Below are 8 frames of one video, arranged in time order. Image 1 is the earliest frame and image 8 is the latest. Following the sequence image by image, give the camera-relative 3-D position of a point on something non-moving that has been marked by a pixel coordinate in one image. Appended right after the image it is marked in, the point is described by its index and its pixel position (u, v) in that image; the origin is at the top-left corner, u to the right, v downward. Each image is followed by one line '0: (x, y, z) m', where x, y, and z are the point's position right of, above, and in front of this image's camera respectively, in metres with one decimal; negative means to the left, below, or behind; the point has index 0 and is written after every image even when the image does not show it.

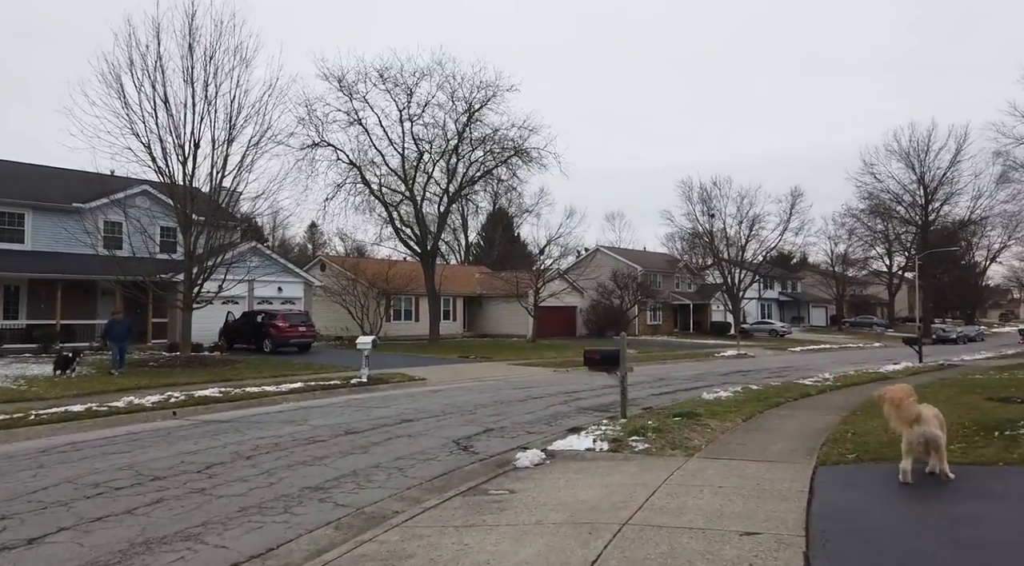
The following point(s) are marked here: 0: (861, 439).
0: (+4.2, -1.9, +8.3) m
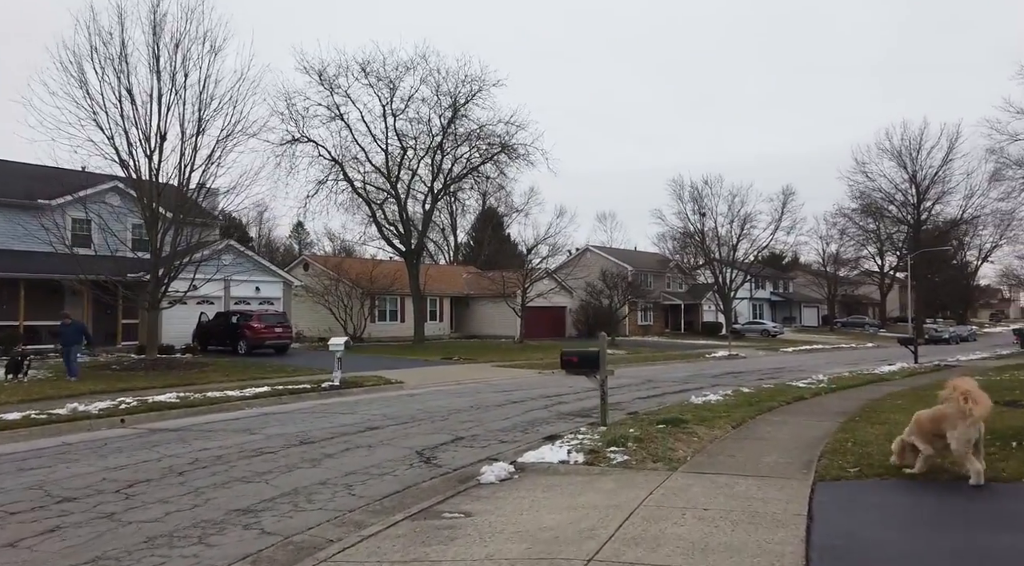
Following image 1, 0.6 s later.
0: (+3.8, -1.8, +7.5) m
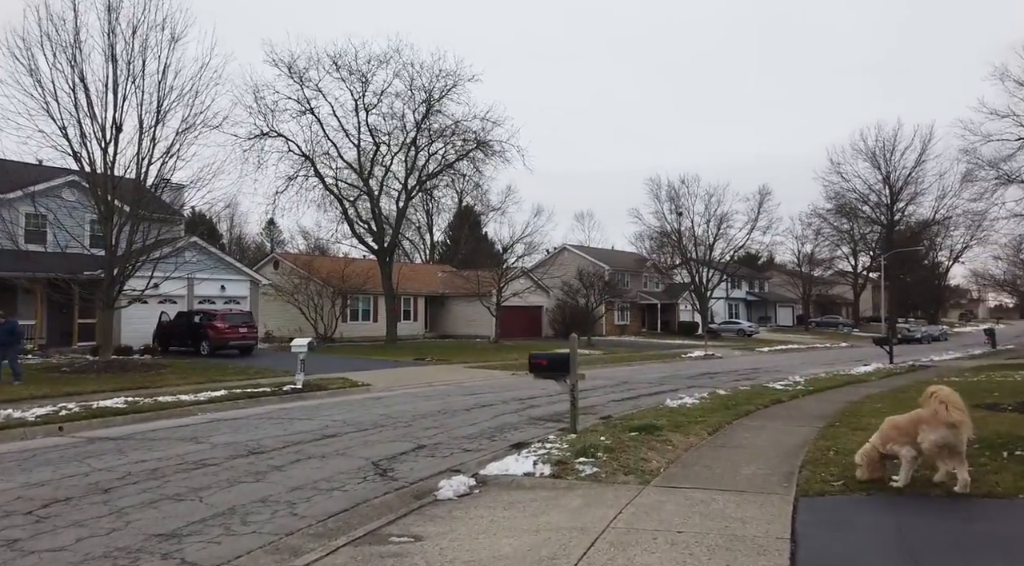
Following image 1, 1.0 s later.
0: (+3.4, -1.8, +7.1) m
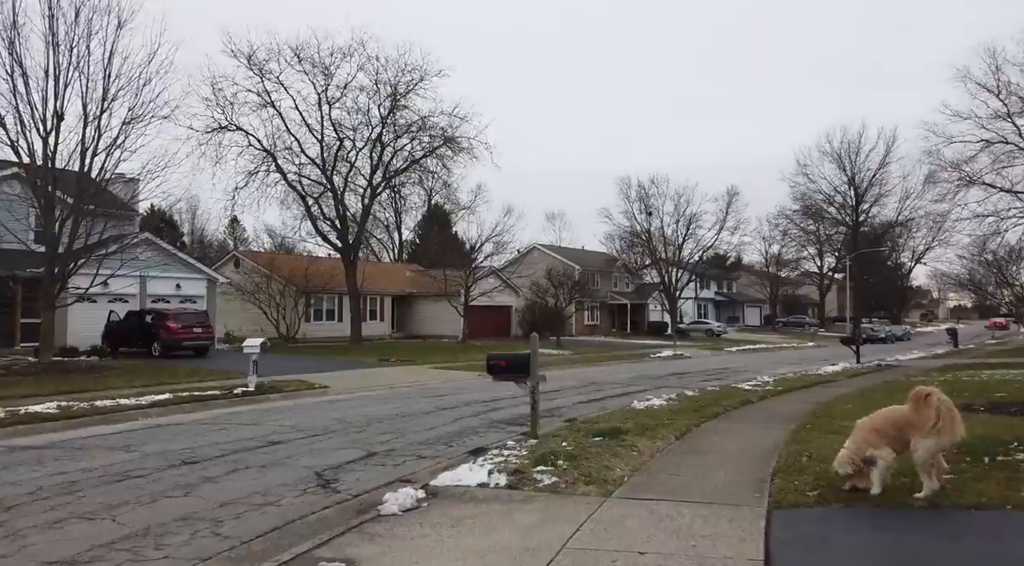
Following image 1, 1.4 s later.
0: (+2.9, -1.8, +6.6) m
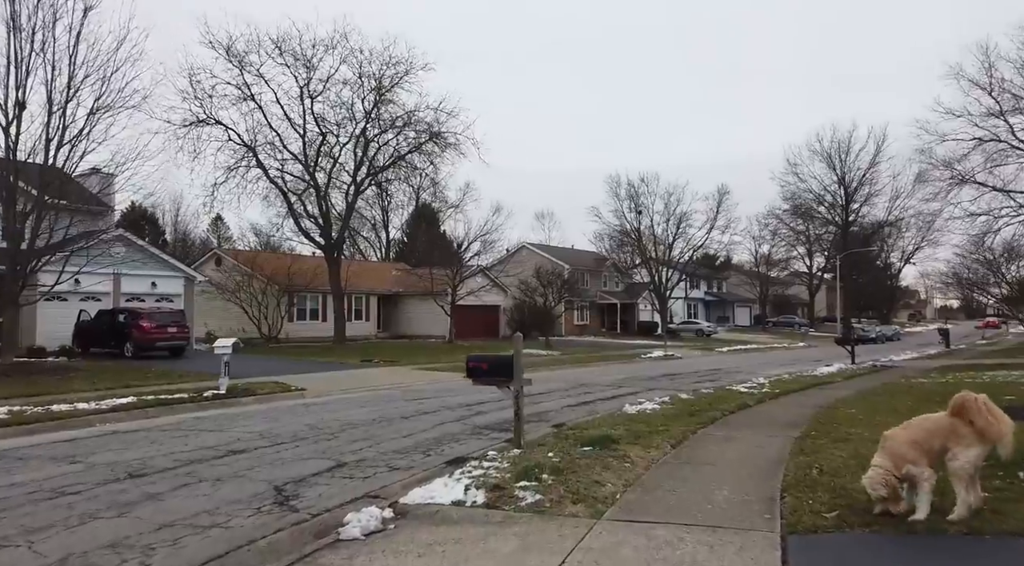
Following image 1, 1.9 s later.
0: (+2.8, -1.7, +6.0) m
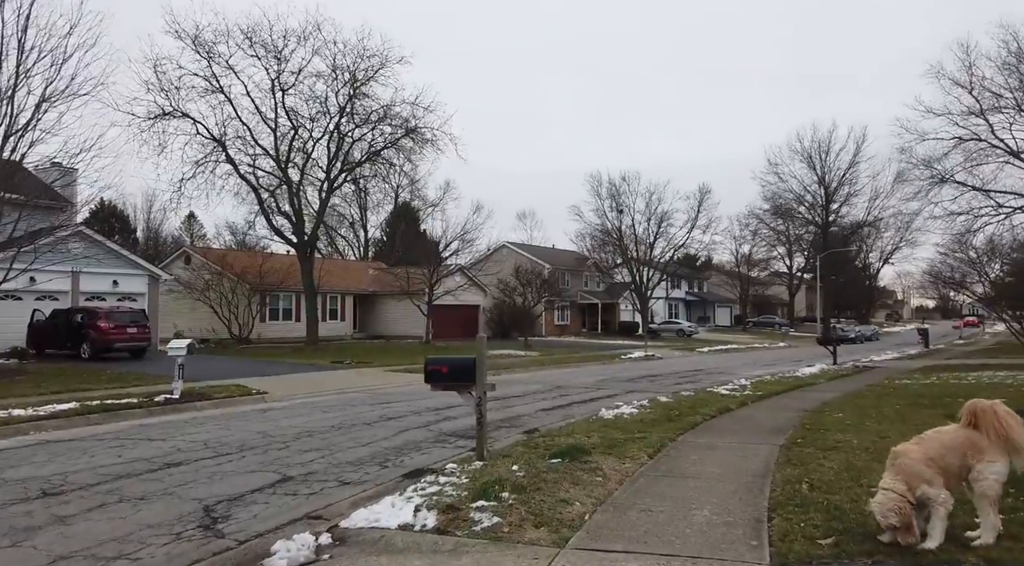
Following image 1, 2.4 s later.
0: (+2.4, -1.7, +5.3) m
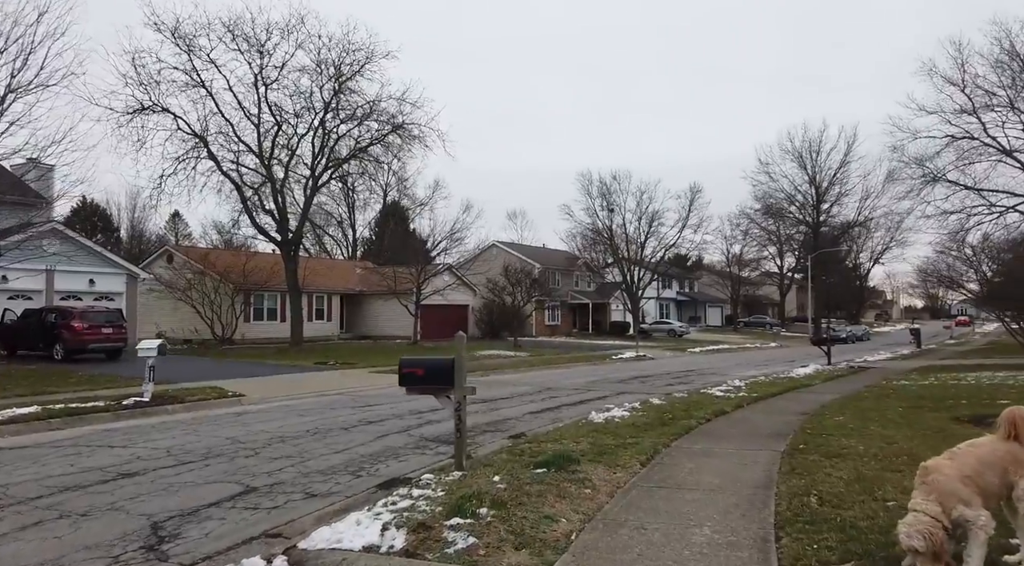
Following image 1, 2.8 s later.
0: (+2.3, -1.6, +4.8) m
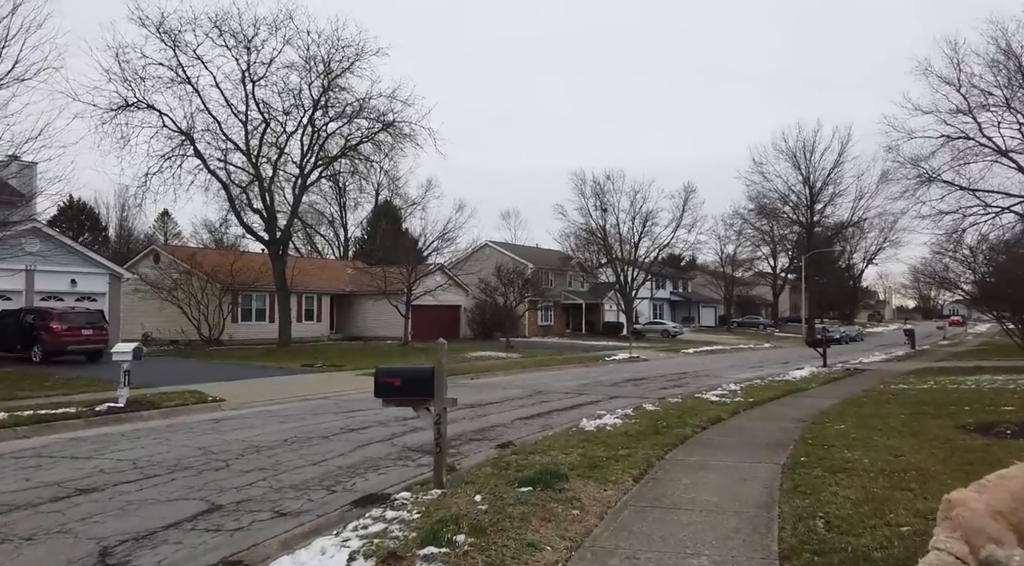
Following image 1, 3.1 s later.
0: (+2.1, -1.6, +4.4) m
